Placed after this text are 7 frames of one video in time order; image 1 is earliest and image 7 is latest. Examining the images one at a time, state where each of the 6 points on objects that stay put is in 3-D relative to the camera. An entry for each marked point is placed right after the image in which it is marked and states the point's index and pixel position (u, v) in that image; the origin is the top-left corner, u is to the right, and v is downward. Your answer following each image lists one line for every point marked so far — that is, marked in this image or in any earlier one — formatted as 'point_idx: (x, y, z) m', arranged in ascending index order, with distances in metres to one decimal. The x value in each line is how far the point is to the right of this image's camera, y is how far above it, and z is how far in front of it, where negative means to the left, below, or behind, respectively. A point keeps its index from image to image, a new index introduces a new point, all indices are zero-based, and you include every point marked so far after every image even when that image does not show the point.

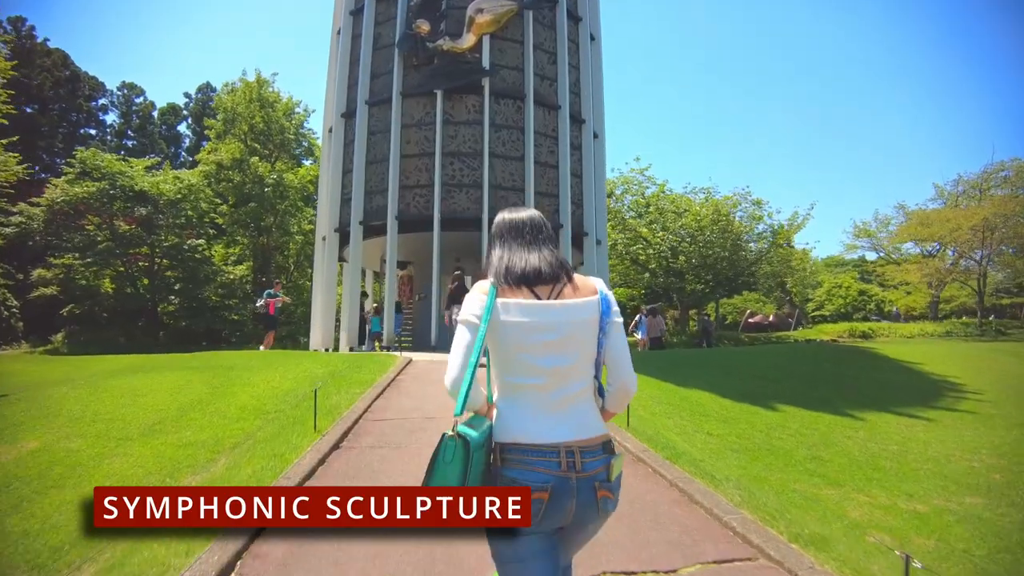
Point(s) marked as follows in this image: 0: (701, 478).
0: (+1.7, -1.8, +5.4) m
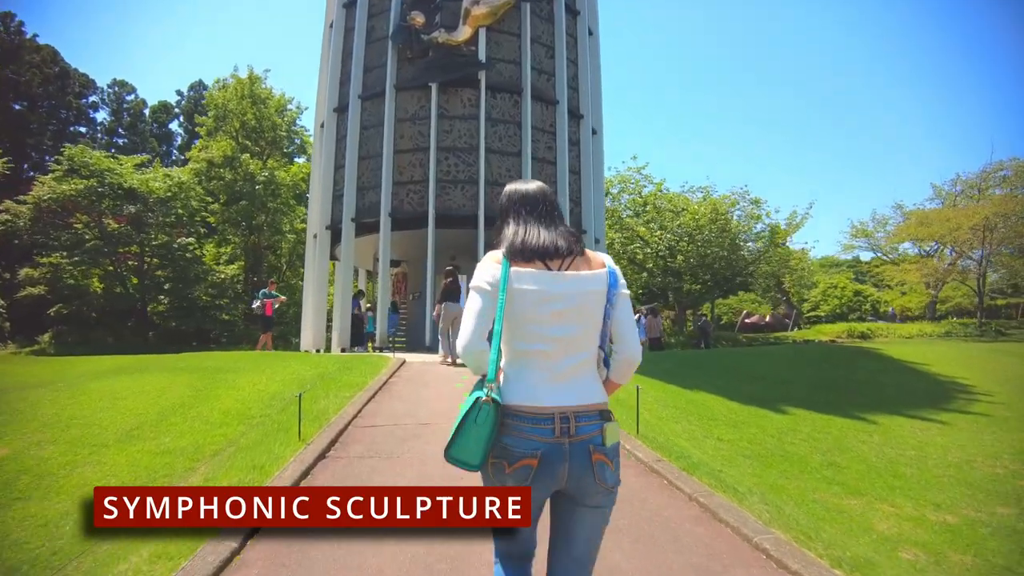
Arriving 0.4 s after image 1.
0: (+1.8, -1.7, +5.0) m
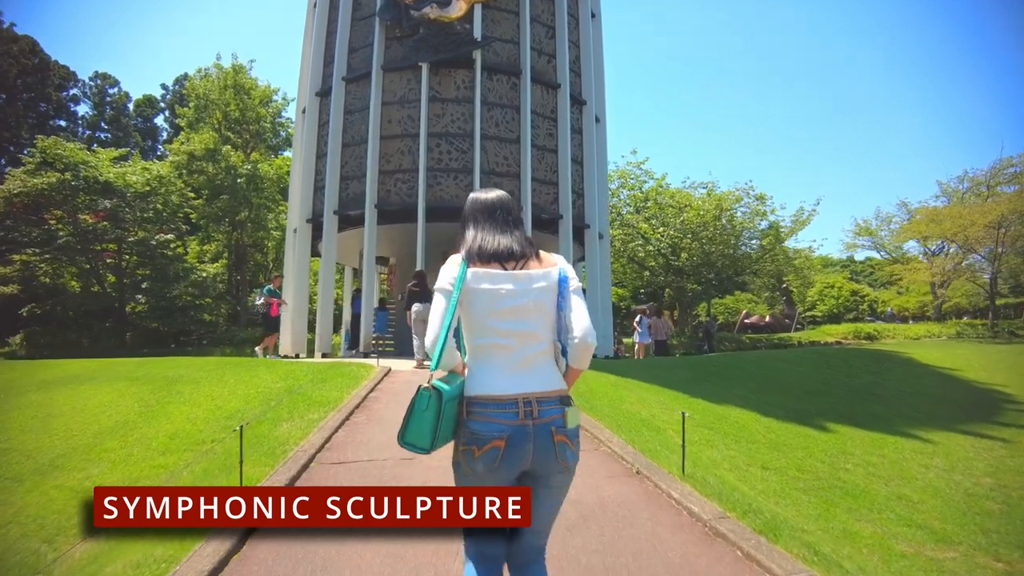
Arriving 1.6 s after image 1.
0: (+1.9, -1.7, +3.5) m
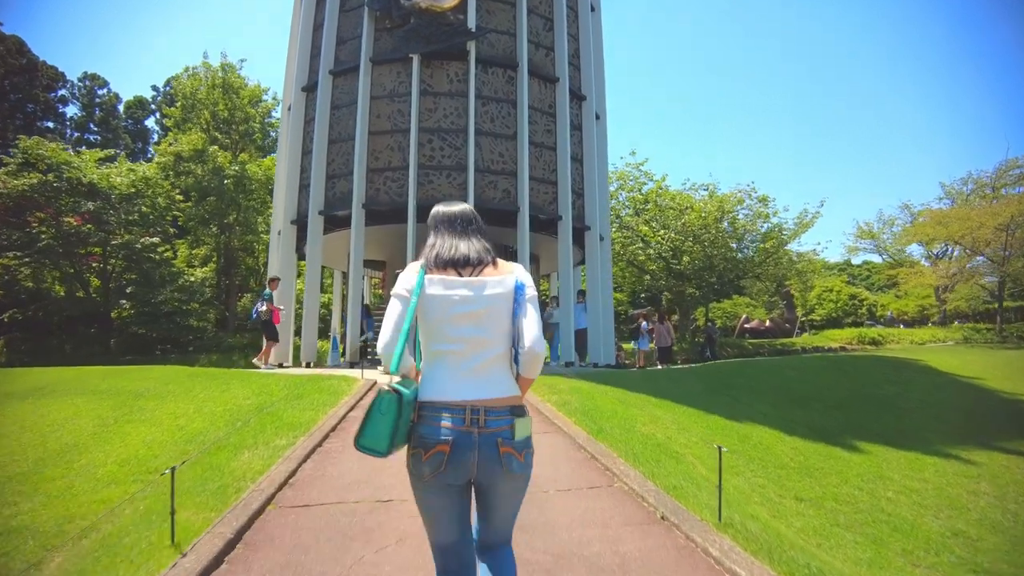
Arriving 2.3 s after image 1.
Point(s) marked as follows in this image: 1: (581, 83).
0: (+1.9, -1.7, +2.6) m
1: (+2.1, +6.2, +17.8) m
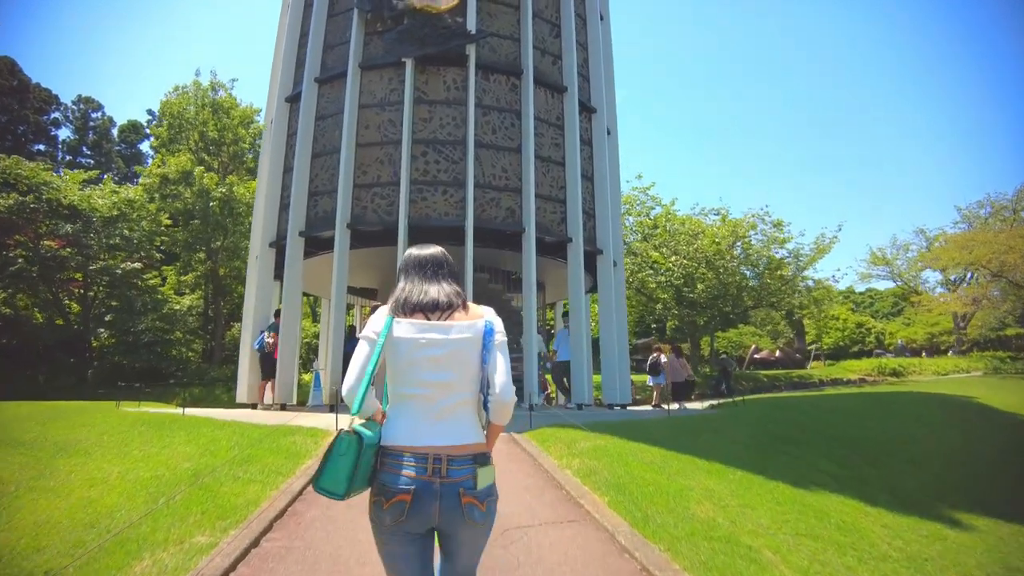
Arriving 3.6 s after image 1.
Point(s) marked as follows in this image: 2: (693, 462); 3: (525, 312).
0: (+2.0, -1.8, +0.8) m
1: (+2.2, +5.4, +16.4) m
2: (+2.2, -2.1, +7.2) m
3: (+0.3, -0.5, +13.4) m
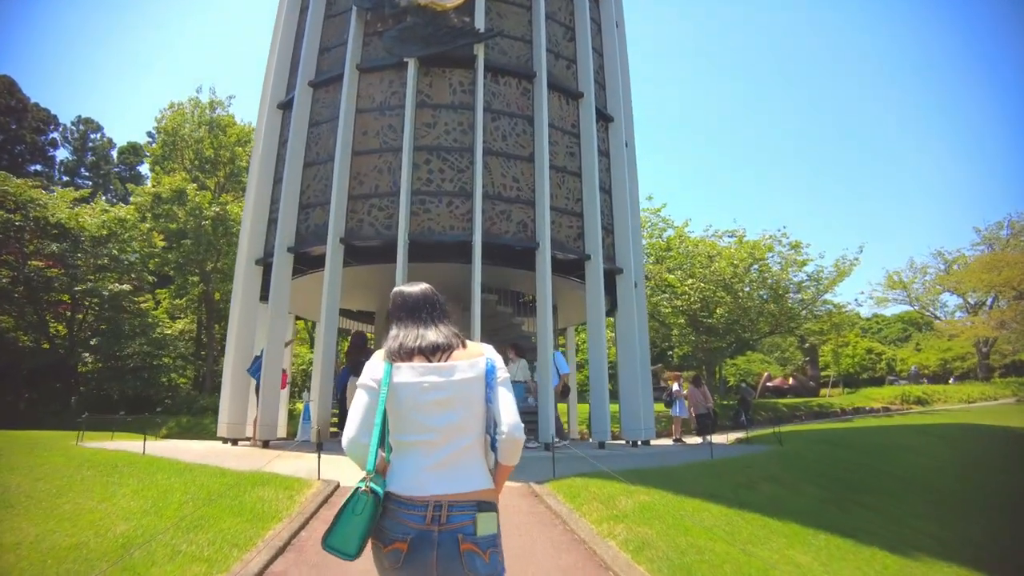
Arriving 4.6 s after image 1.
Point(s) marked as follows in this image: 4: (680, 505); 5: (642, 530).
0: (+2.2, -1.8, -0.6) m
1: (+2.4, +4.8, +15.2) m
2: (+2.4, -2.3, +5.7) m
3: (+0.6, -1.0, +12.1) m
4: (+1.7, -2.2, +6.0) m
5: (+1.1, -2.1, +5.2) m
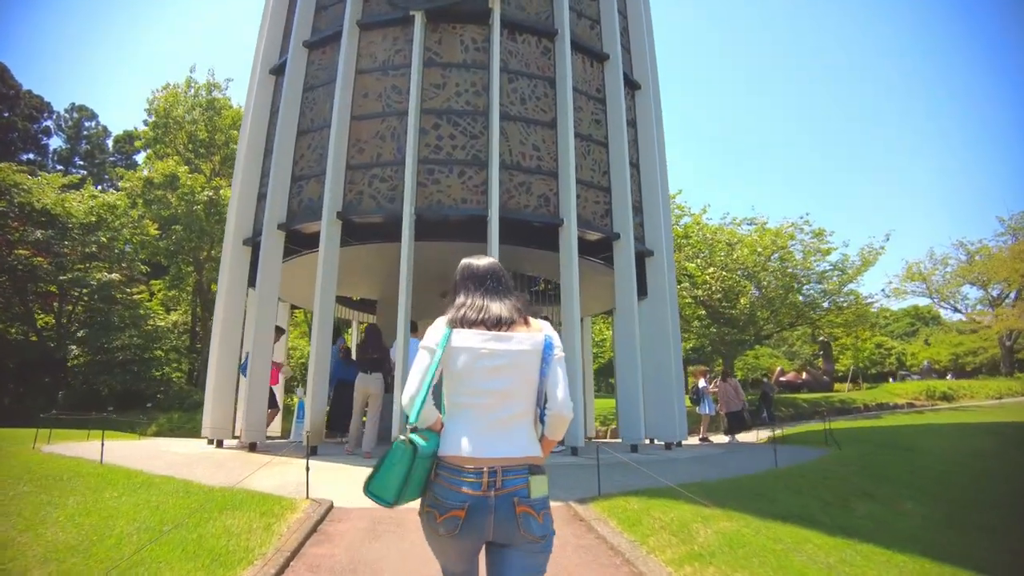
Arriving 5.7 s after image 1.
0: (+2.5, -1.6, -2.0) m
1: (+2.8, +5.1, +13.8) m
2: (+2.8, -2.0, +4.4) m
3: (+0.9, -0.7, +10.7) m
4: (+2.0, -1.9, +4.6) m
5: (+1.5, -1.9, +3.8) m
